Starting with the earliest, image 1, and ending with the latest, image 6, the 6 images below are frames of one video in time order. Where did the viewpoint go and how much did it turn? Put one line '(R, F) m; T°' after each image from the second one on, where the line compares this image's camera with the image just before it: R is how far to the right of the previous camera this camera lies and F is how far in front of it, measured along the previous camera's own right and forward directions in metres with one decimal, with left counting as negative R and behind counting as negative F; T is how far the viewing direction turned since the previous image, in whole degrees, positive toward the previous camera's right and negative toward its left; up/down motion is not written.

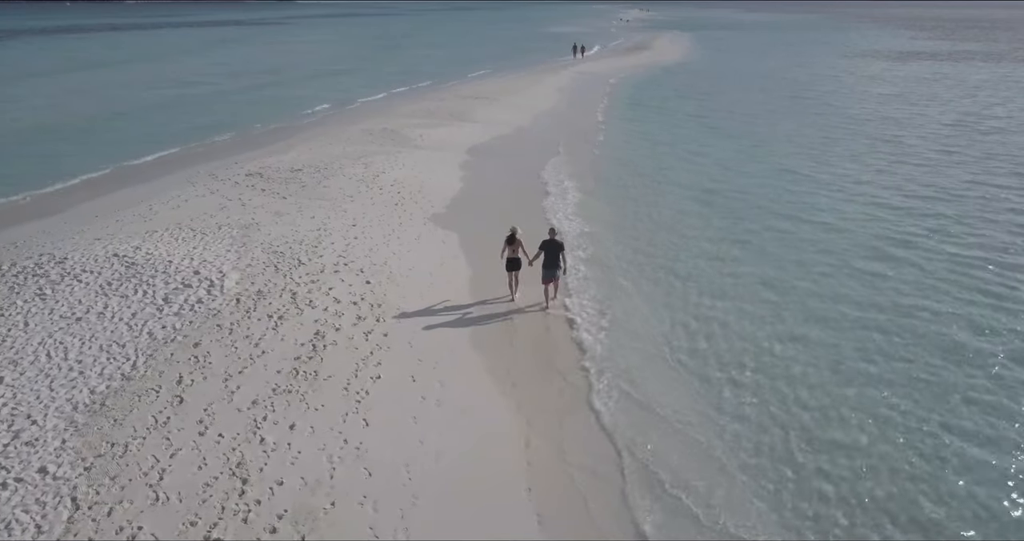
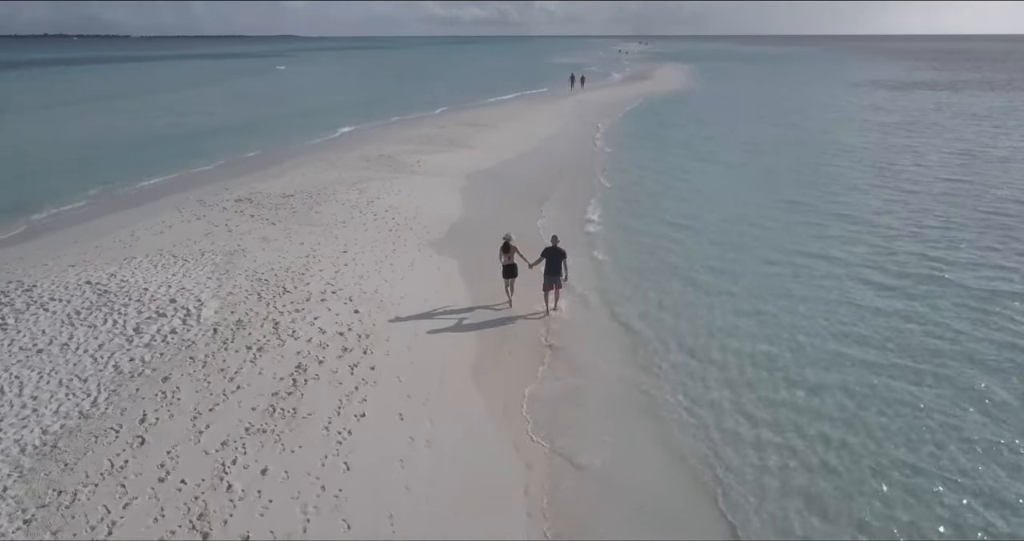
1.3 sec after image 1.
(0.0, +0.5) m; 0°
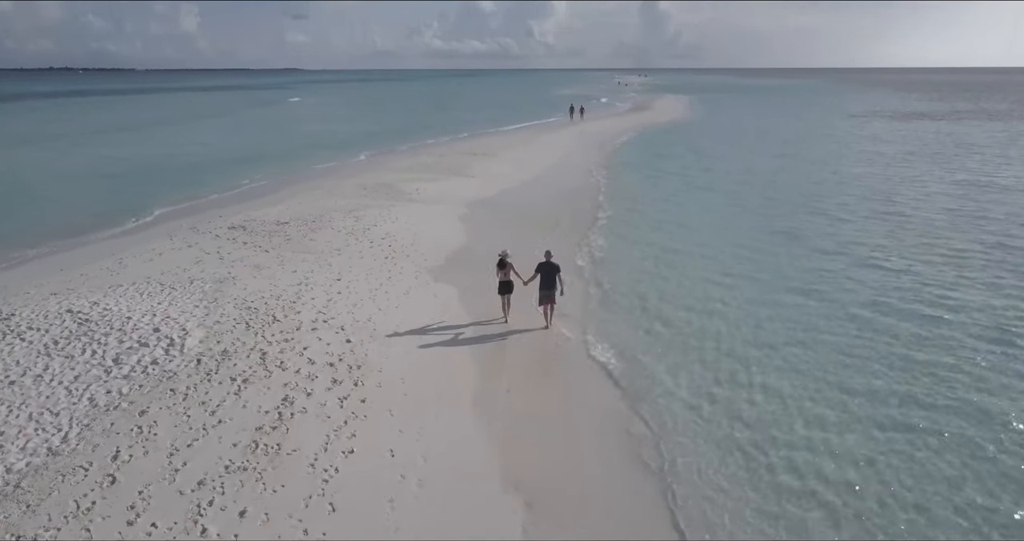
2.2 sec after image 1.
(0.0, +0.3) m; 0°
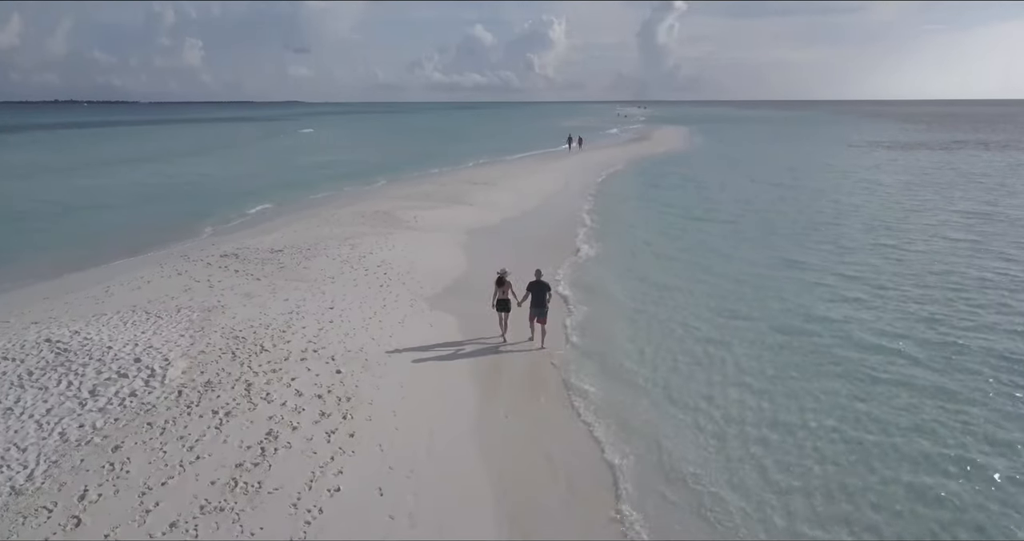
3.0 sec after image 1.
(0.0, +0.3) m; 0°
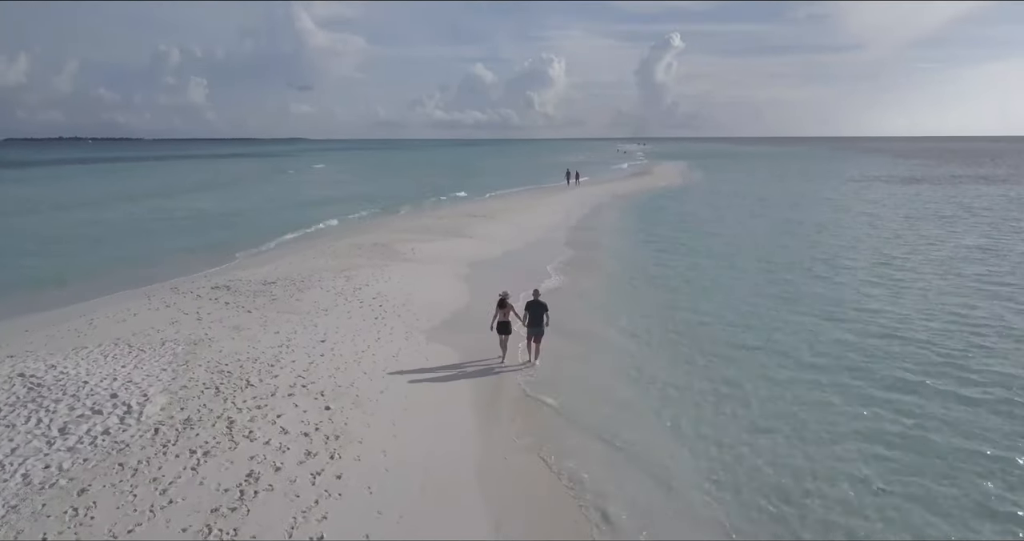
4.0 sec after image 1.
(0.0, +0.3) m; 0°
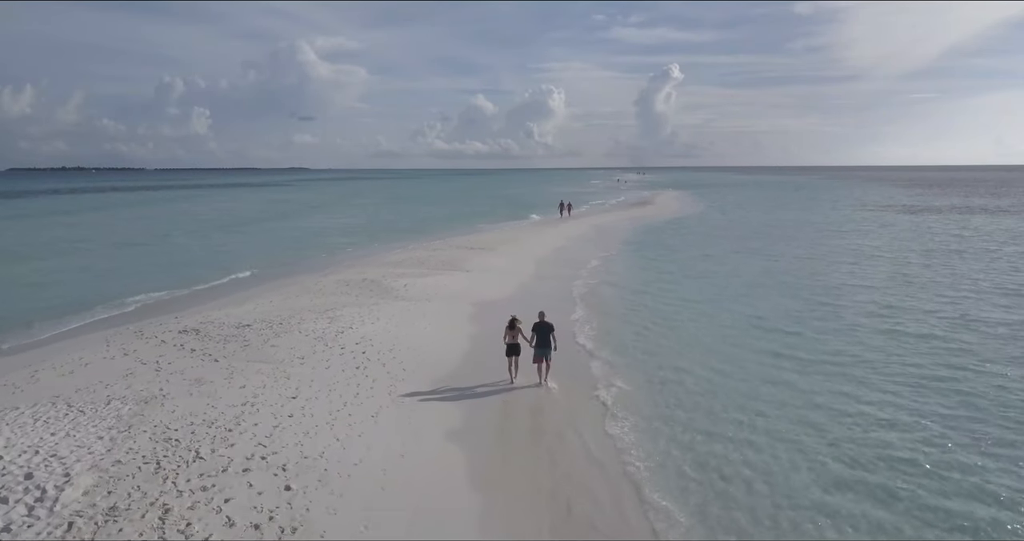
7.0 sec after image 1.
(0.0, +1.0) m; 0°
